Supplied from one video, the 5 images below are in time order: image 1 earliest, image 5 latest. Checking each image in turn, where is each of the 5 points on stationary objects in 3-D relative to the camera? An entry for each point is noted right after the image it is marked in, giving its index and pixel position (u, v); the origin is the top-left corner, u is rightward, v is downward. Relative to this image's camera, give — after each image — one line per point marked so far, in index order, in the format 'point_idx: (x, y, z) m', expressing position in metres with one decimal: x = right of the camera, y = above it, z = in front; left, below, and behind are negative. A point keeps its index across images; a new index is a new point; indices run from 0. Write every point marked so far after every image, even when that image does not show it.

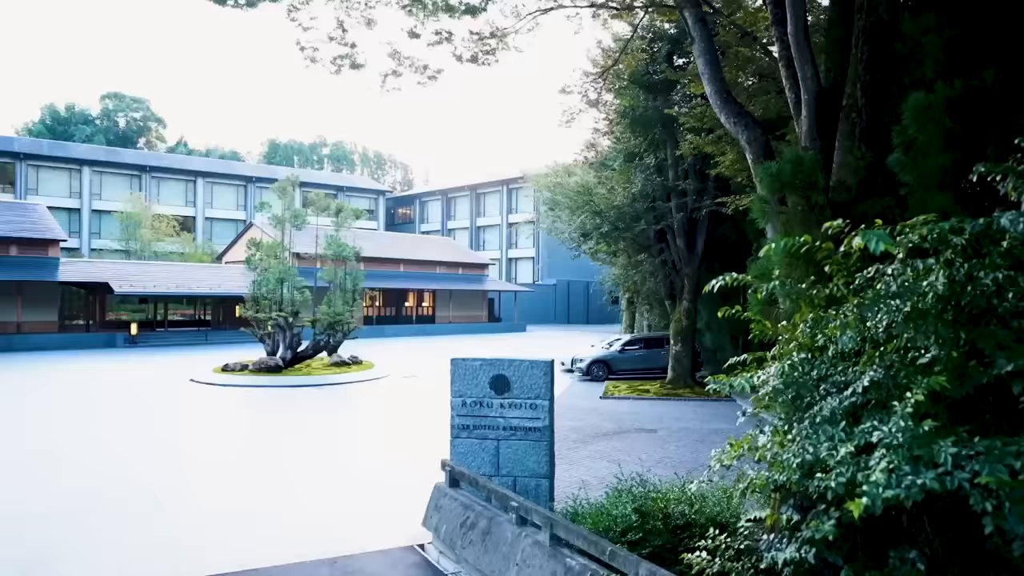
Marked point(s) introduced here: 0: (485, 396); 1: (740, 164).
0: (-0.3, -1.1, +7.3) m
1: (+3.9, +2.1, +12.2) m
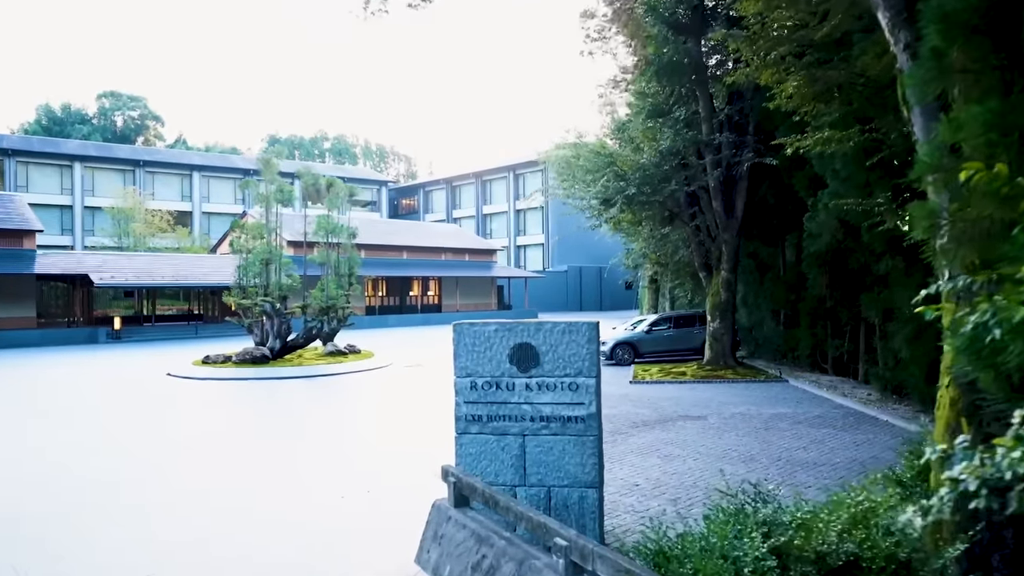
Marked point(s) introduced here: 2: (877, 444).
0: (-0.1, -0.6, +5.1) m
1: (+4.0, +2.7, +10.0) m
2: (+4.4, -1.9, +8.7) m
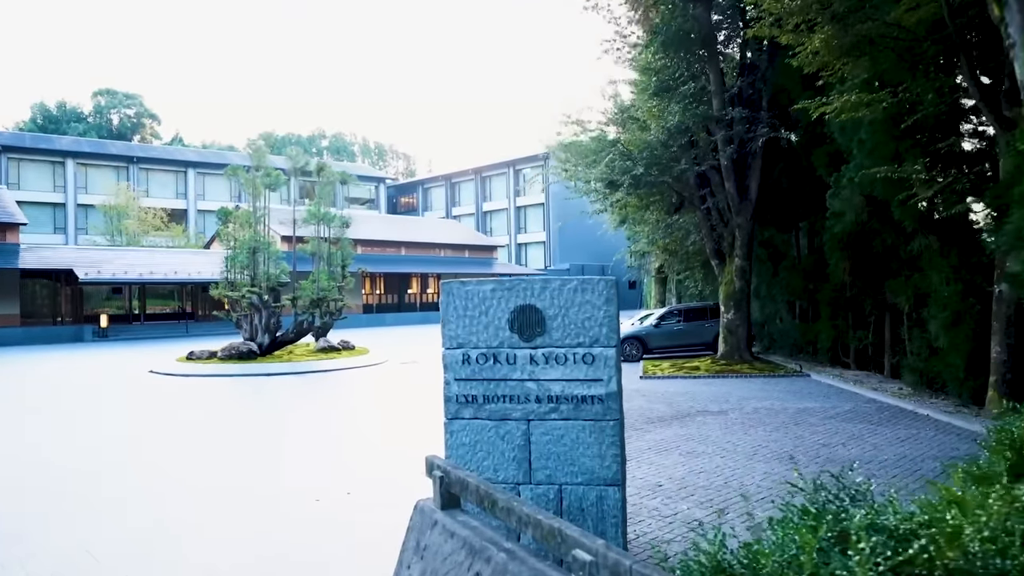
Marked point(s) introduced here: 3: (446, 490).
0: (-0.1, -0.3, +4.2) m
1: (+4.0, +3.0, +9.0) m
2: (+4.4, -1.6, +7.7) m
3: (-0.3, -1.0, +3.6) m
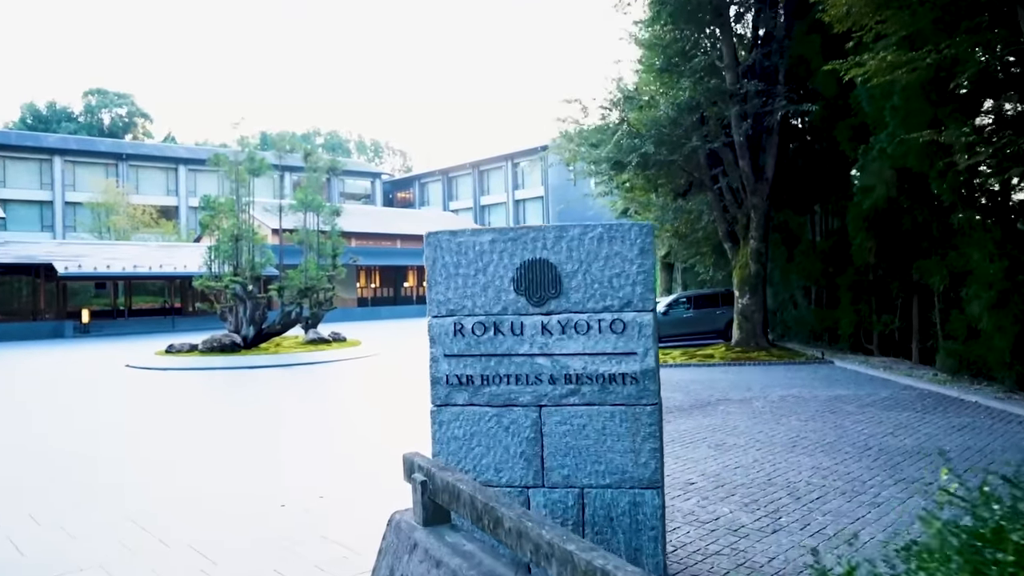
0: (0.0, -0.1, +3.3) m
1: (+4.0, +3.3, +8.1) m
2: (+4.4, -1.3, +6.8) m
3: (-0.3, -0.8, +2.7) m
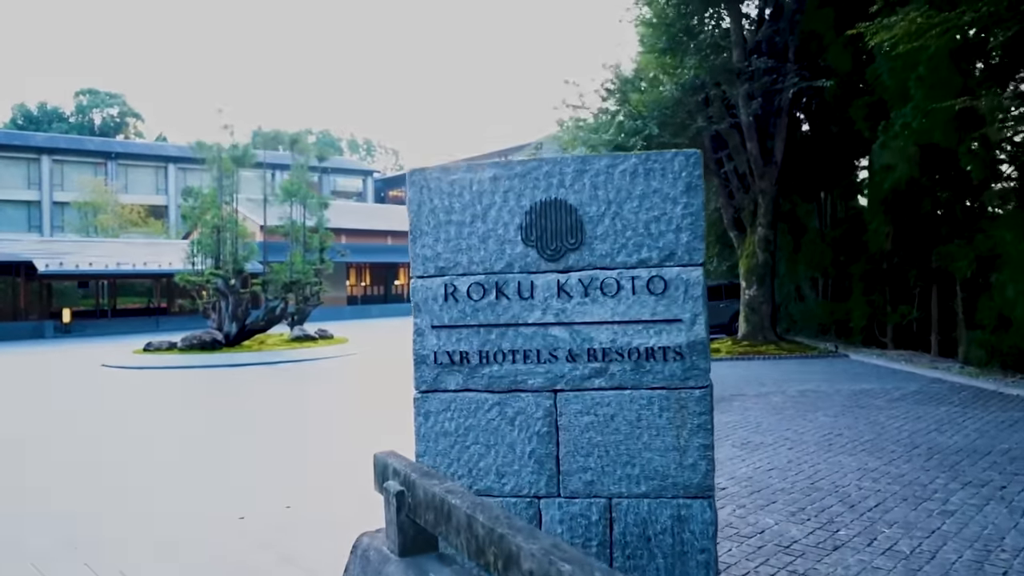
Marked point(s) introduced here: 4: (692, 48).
0: (0.0, +0.1, +2.5) m
1: (+4.0, +3.5, +7.4) m
2: (+4.4, -1.1, +6.1) m
3: (-0.3, -0.6, +1.9) m
4: (+3.3, +4.4, +13.3) m
